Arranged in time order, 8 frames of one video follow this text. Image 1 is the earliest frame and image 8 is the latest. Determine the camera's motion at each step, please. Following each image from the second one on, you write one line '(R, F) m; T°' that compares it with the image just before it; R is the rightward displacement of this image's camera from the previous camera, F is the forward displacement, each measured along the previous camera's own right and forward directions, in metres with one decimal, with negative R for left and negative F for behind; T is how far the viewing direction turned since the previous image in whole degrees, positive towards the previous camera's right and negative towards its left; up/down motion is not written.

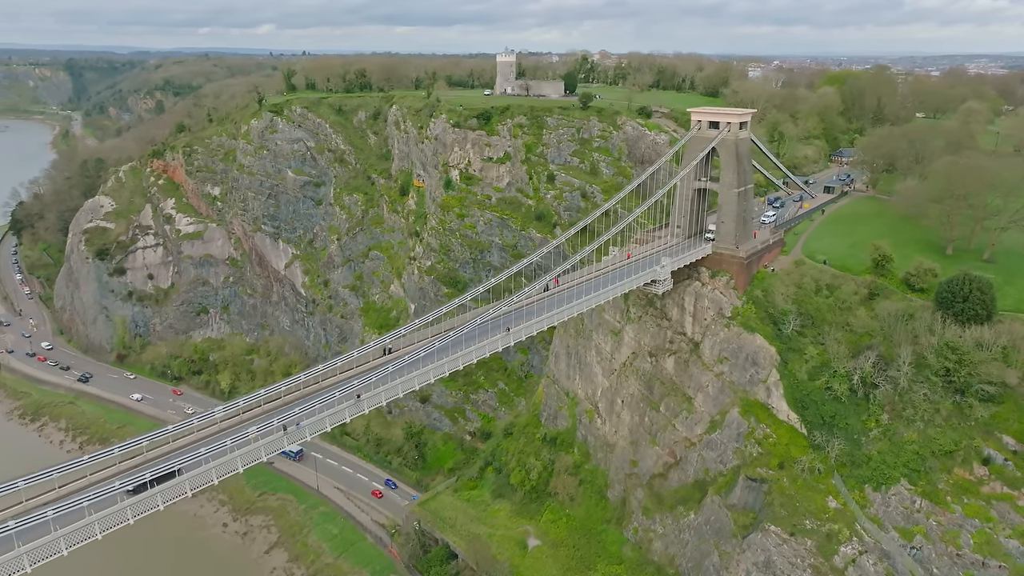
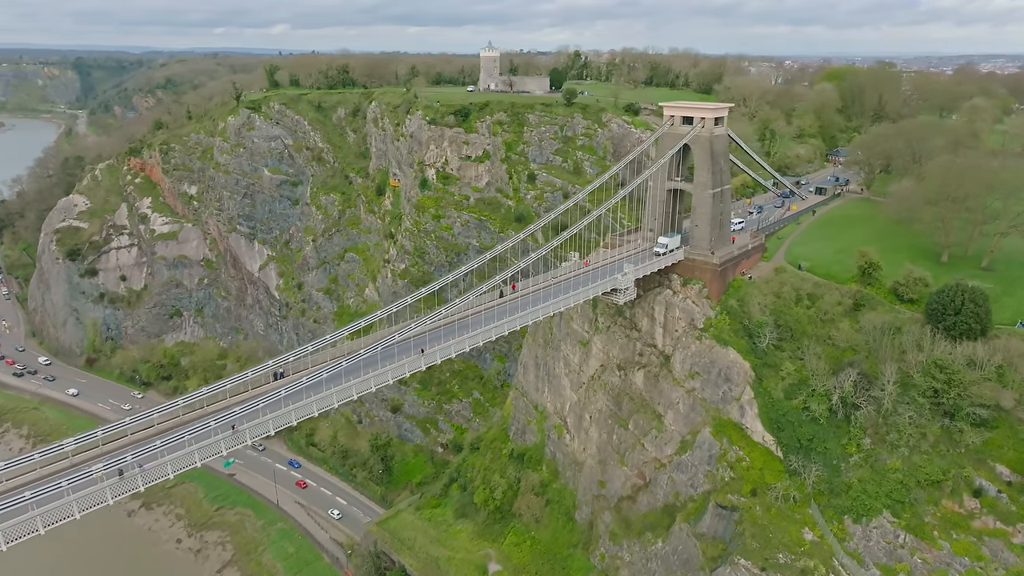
(+1.9, +1.9) m; -1°
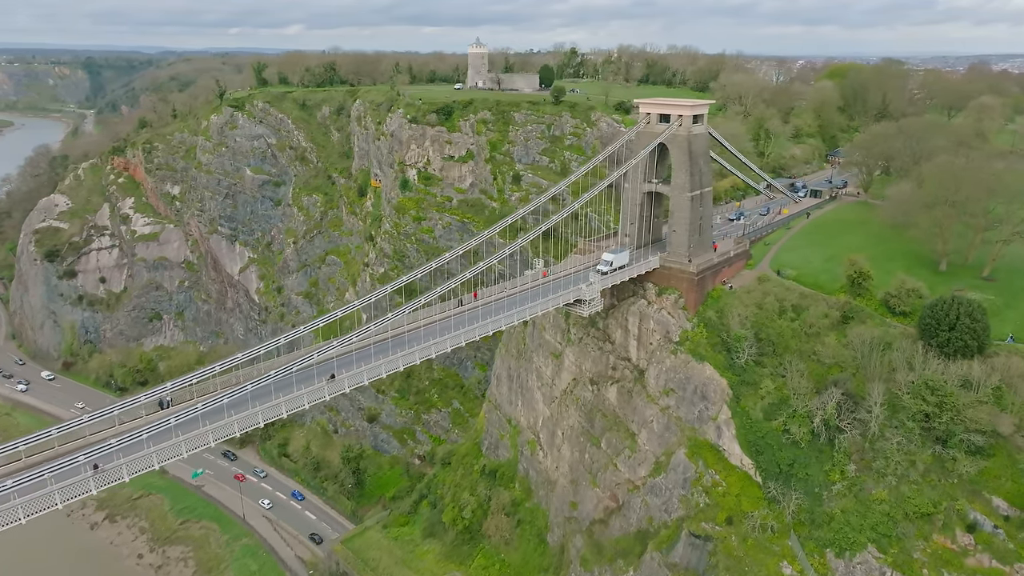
(+1.6, +1.5) m; -1°
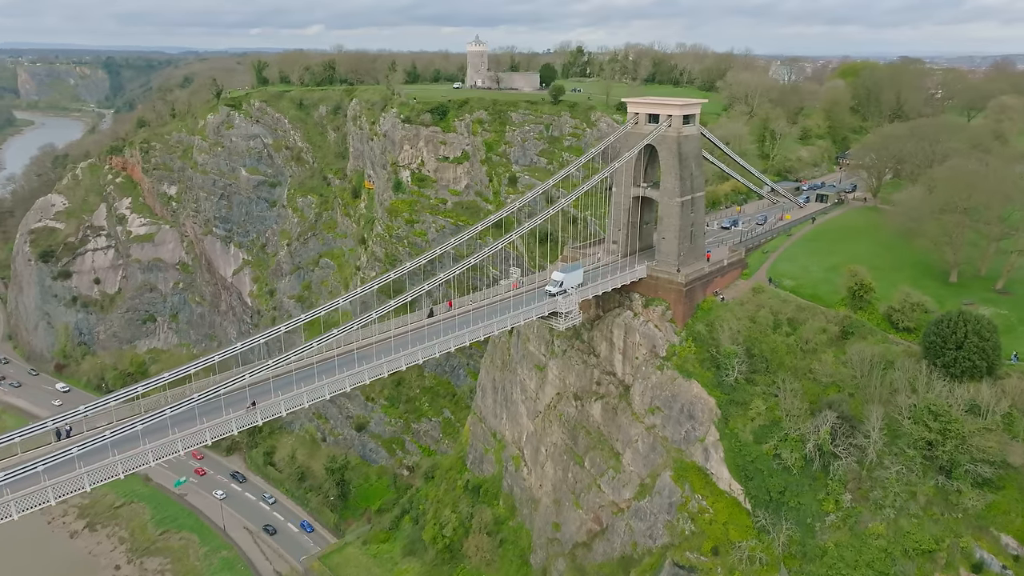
(+1.2, +1.2) m; -1°
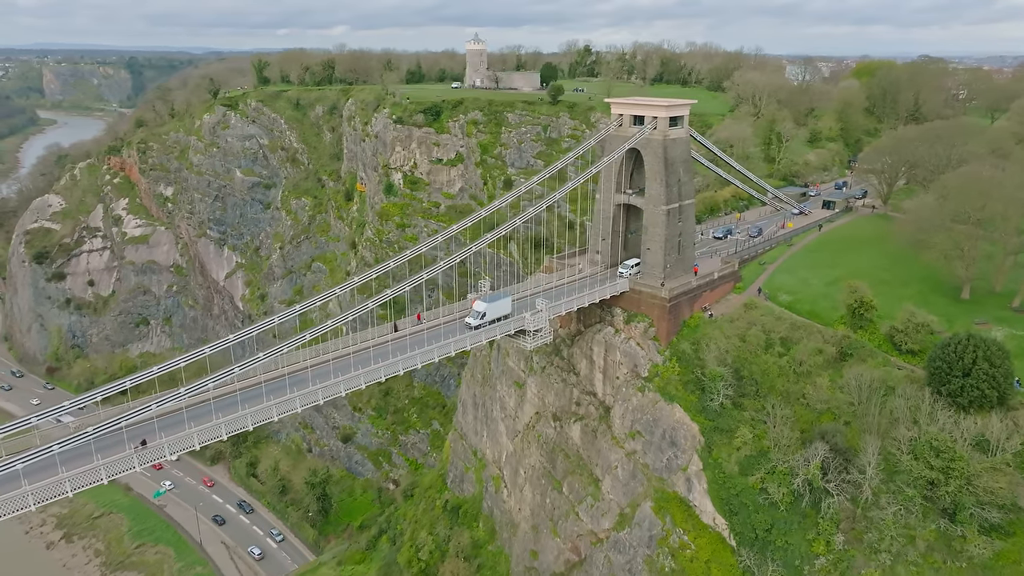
(+1.4, +1.4) m; -2°
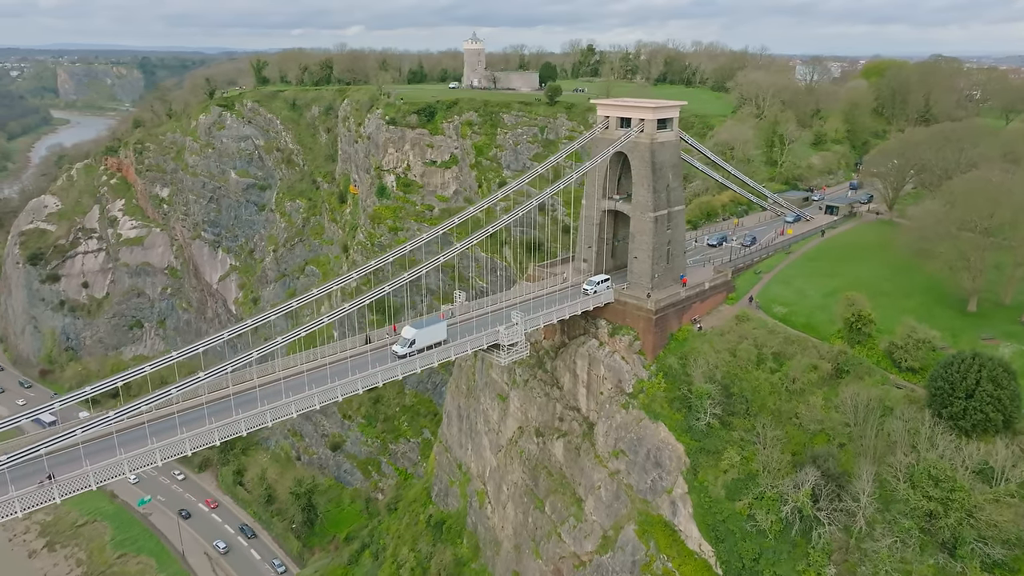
(+0.9, +0.9) m; -1°
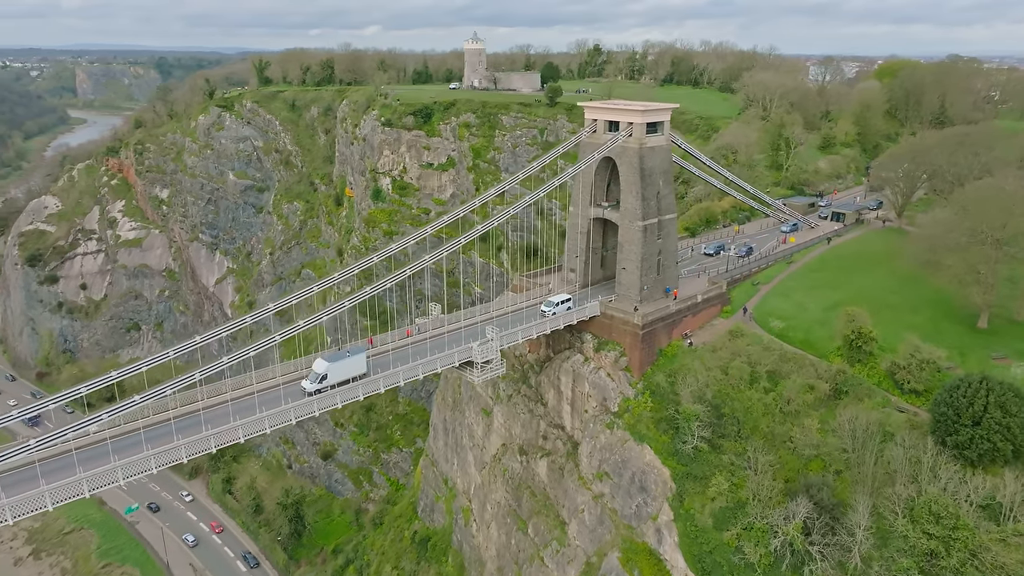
(+0.9, +0.9) m; -1°
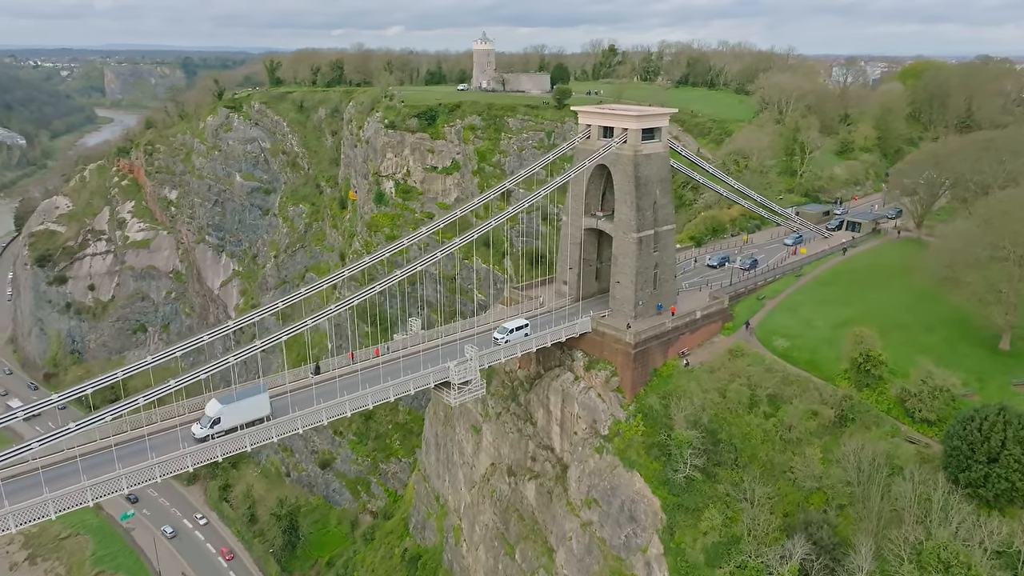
(+0.8, +0.9) m; -2°
